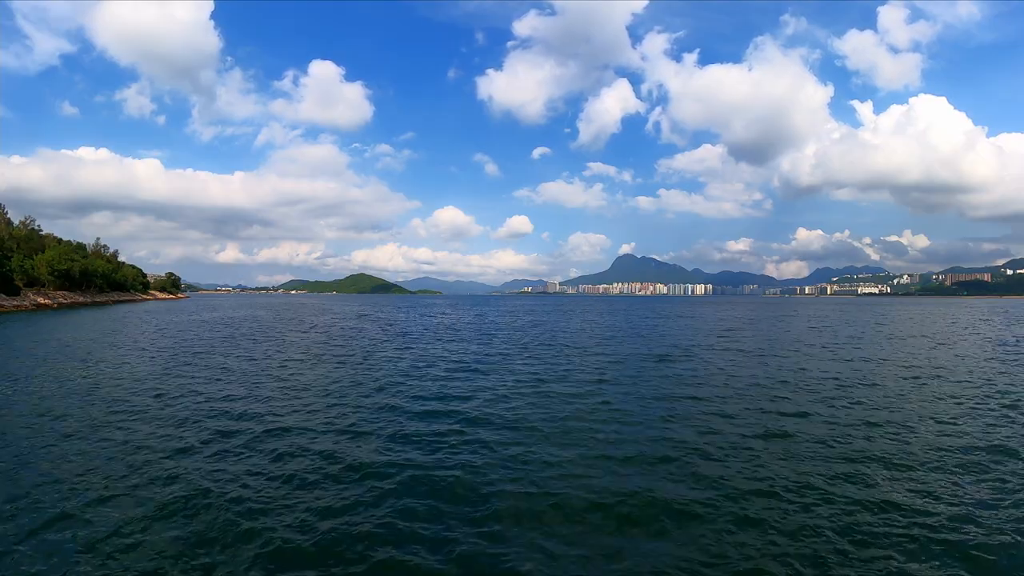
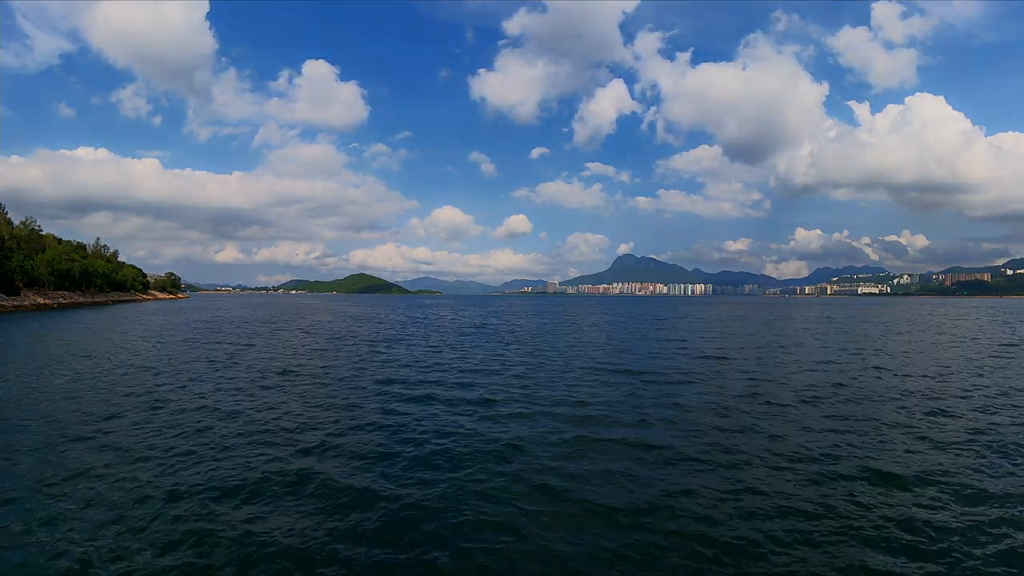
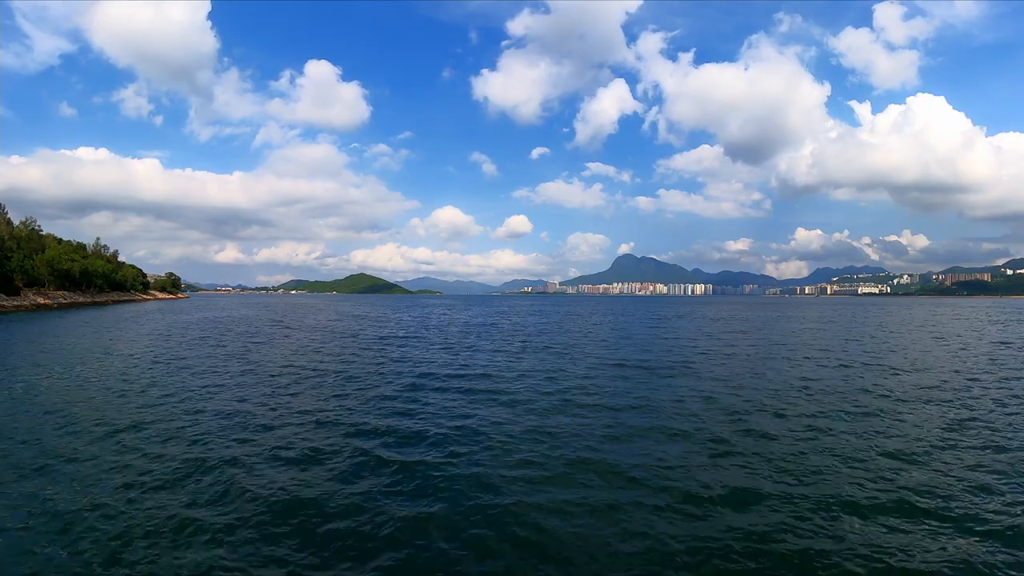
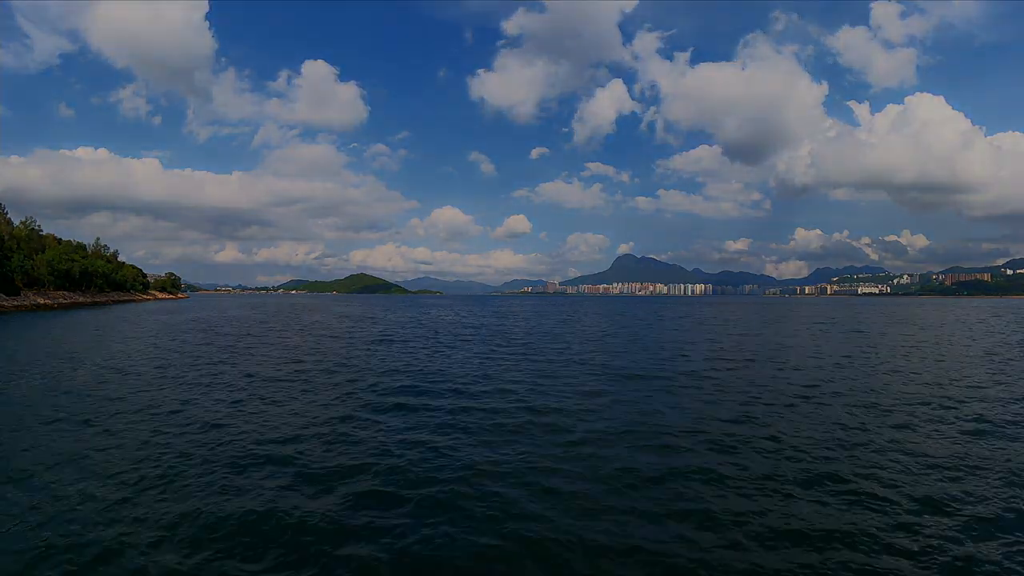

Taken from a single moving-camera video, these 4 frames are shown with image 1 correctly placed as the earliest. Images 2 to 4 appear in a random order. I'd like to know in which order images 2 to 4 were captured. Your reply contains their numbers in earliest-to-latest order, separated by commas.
3, 2, 4
